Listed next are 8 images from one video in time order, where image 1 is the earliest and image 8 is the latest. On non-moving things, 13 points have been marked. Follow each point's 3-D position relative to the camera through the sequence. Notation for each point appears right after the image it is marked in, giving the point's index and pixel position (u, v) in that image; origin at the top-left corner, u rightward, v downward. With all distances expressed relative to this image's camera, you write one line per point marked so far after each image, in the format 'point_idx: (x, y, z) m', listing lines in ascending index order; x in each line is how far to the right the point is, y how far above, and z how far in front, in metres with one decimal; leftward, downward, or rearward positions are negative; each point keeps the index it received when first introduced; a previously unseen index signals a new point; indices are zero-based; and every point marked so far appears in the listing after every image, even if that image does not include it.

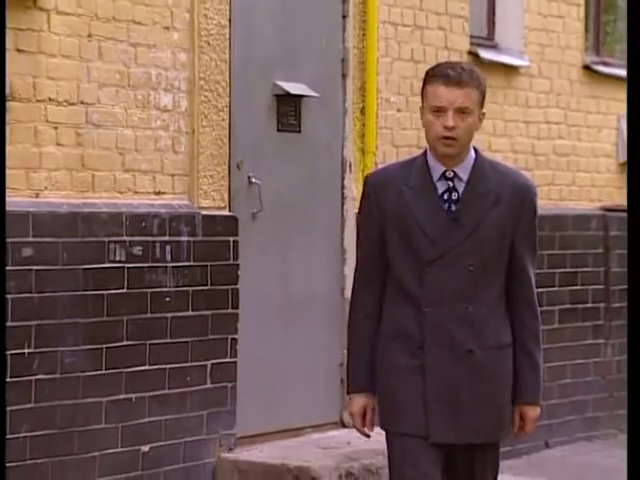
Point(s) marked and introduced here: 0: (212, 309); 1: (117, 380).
0: (-0.8, -0.5, +5.7) m
1: (-1.5, -1.0, +5.3) m
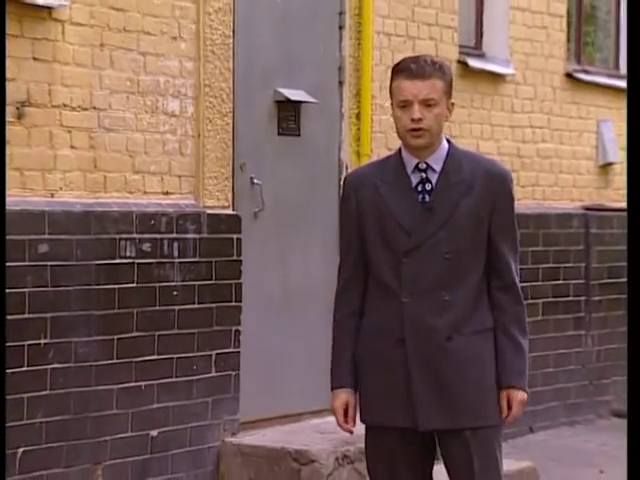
0: (-0.9, -0.5, +6.1) m
1: (-1.5, -1.0, +5.7) m
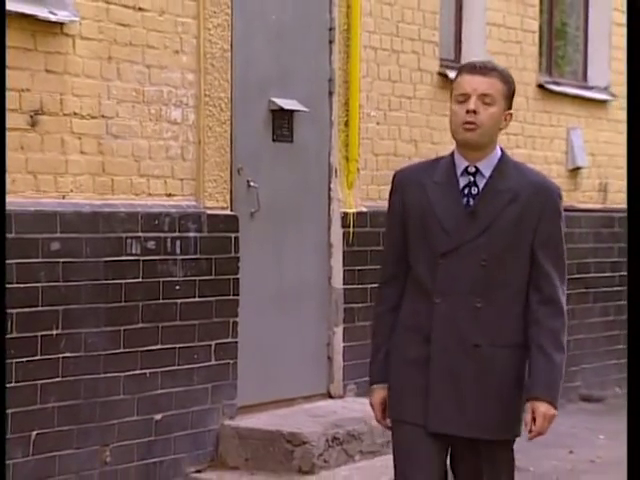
0: (-0.9, -0.5, +6.5) m
1: (-1.6, -1.0, +6.1) m
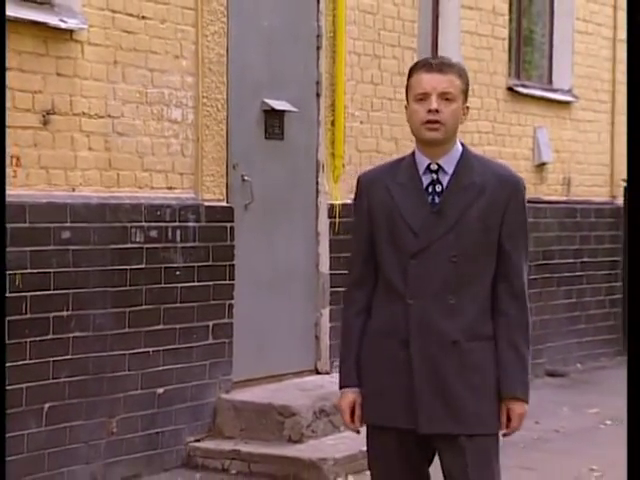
0: (-1.0, -0.4, +7.1) m
1: (-1.7, -0.9, +6.7) m
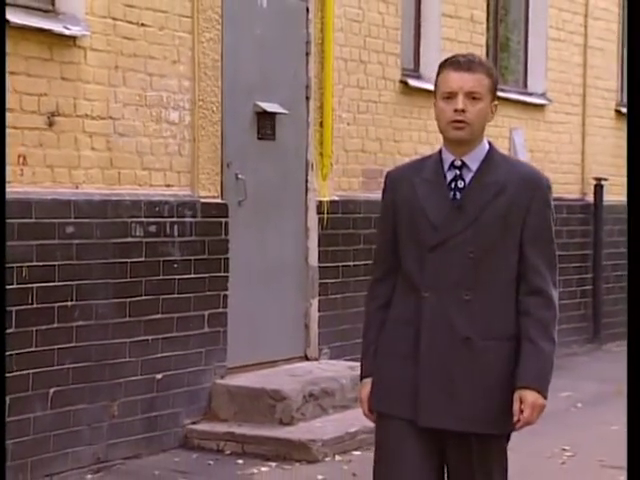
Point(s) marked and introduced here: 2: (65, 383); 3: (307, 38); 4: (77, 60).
0: (-1.1, -0.3, +7.5) m
1: (-1.8, -0.8, +7.1) m
2: (-2.4, -1.3, +6.7) m
3: (-0.1, +2.3, +8.3) m
4: (-2.2, +1.7, +6.7) m
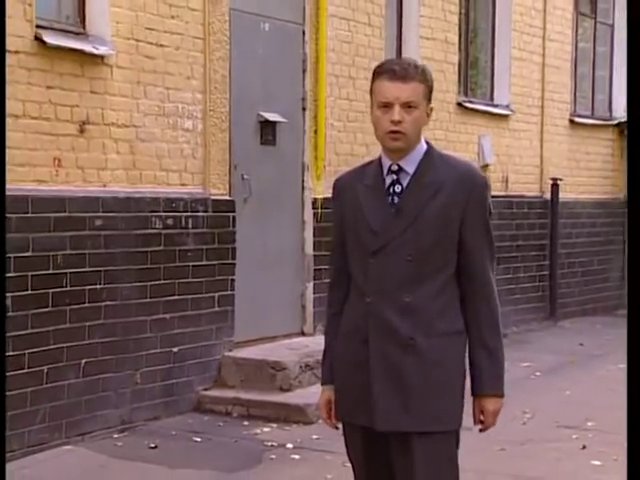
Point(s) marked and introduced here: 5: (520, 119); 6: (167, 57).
0: (-1.2, -0.2, +8.6) m
1: (-1.8, -0.7, +8.2) m
2: (-2.4, -1.2, +7.8) m
3: (-0.2, +2.4, +9.4) m
4: (-2.3, +1.8, +7.8) m
5: (+3.4, +2.1, +12.6) m
6: (-1.7, +2.1, +8.2) m
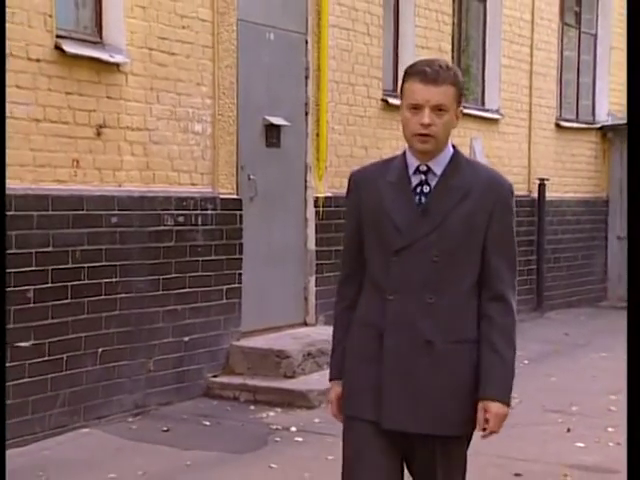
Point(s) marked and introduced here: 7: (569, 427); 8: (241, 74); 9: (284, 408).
0: (-1.2, -0.2, +9.2) m
1: (-1.8, -0.7, +8.8) m
2: (-2.4, -1.2, +8.4) m
3: (-0.2, +2.5, +10.0) m
4: (-2.3, +1.8, +8.4) m
5: (+3.4, +2.1, +13.1) m
6: (-1.7, +2.1, +8.8) m
7: (+2.8, -2.1, +8.2) m
8: (-1.0, +2.1, +9.3) m
9: (-0.4, -2.0, +8.8) m
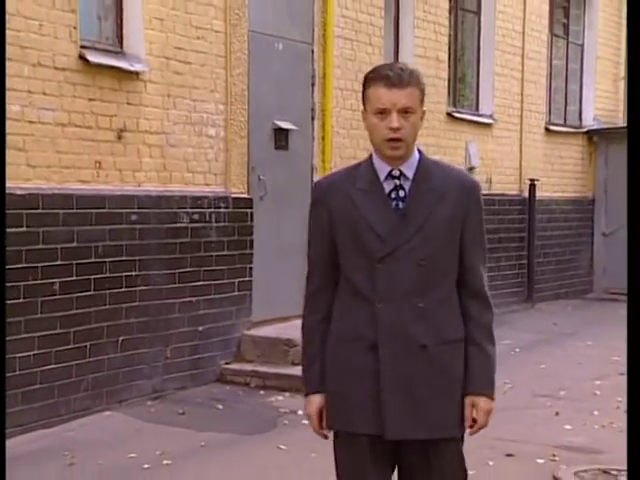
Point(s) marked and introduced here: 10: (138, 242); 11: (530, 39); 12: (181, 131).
0: (-1.1, -0.1, +9.8) m
1: (-1.8, -0.6, +9.4) m
2: (-2.3, -1.1, +9.0) m
3: (-0.1, +2.5, +10.6) m
4: (-2.2, +1.9, +9.0) m
5: (+3.5, +2.2, +13.7) m
6: (-1.6, +2.2, +9.4) m
7: (+2.9, -2.1, +8.9) m
8: (-0.9, +2.2, +9.9) m
9: (-0.4, -2.0, +9.5) m
10: (-2.2, 0.0, +9.0) m
11: (+4.2, +4.0, +14.4) m
12: (-1.8, +1.4, +9.3) m
